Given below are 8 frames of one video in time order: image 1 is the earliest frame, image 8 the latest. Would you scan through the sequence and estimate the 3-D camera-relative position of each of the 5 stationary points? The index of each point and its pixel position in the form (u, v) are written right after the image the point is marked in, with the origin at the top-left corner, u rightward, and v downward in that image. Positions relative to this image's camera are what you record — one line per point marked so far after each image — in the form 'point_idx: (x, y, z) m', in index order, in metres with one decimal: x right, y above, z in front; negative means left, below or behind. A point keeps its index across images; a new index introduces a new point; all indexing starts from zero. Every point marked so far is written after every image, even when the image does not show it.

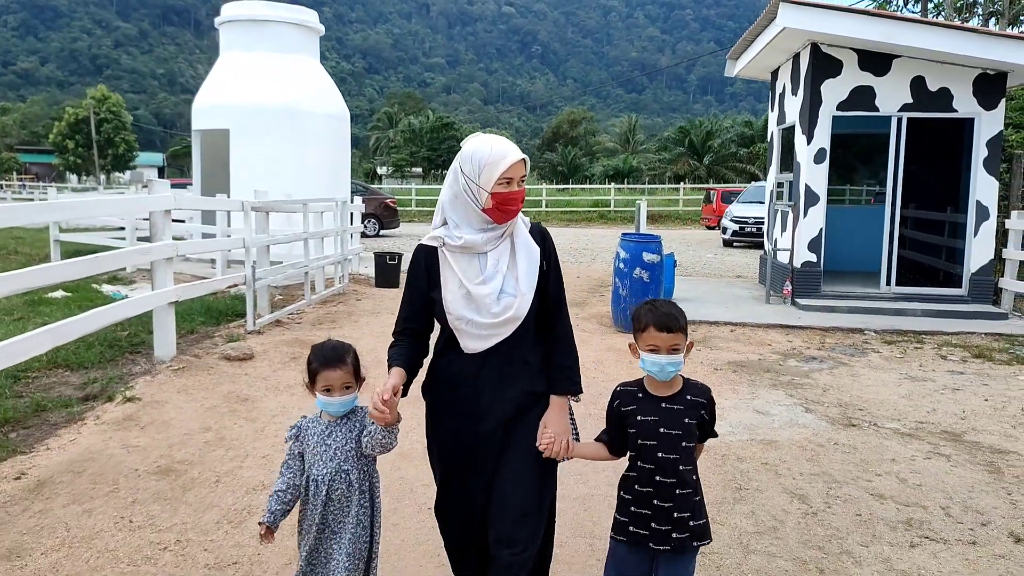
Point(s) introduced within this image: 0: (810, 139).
0: (+3.7, +1.8, +8.9) m
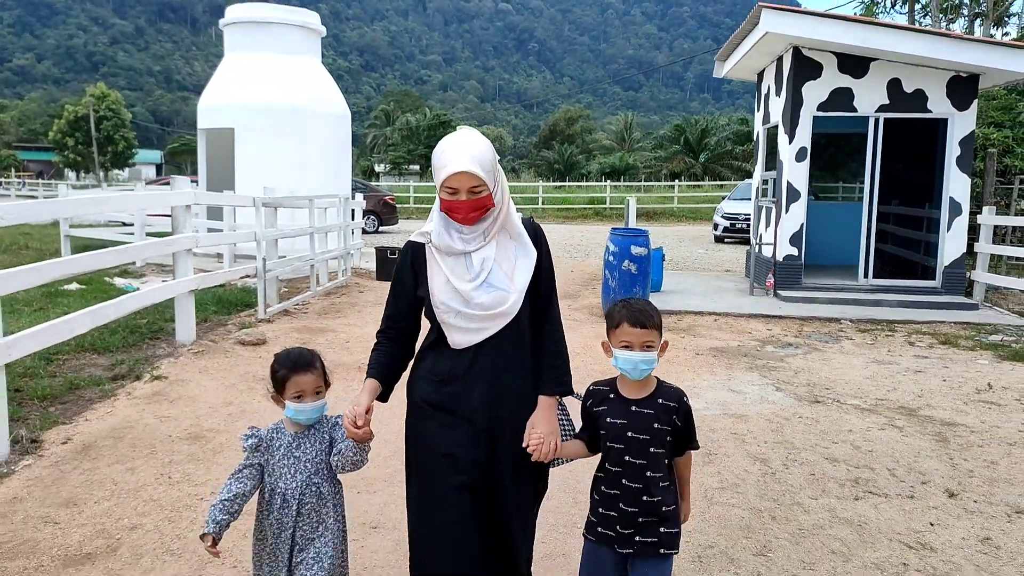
0: (+3.6, +1.9, +9.3) m
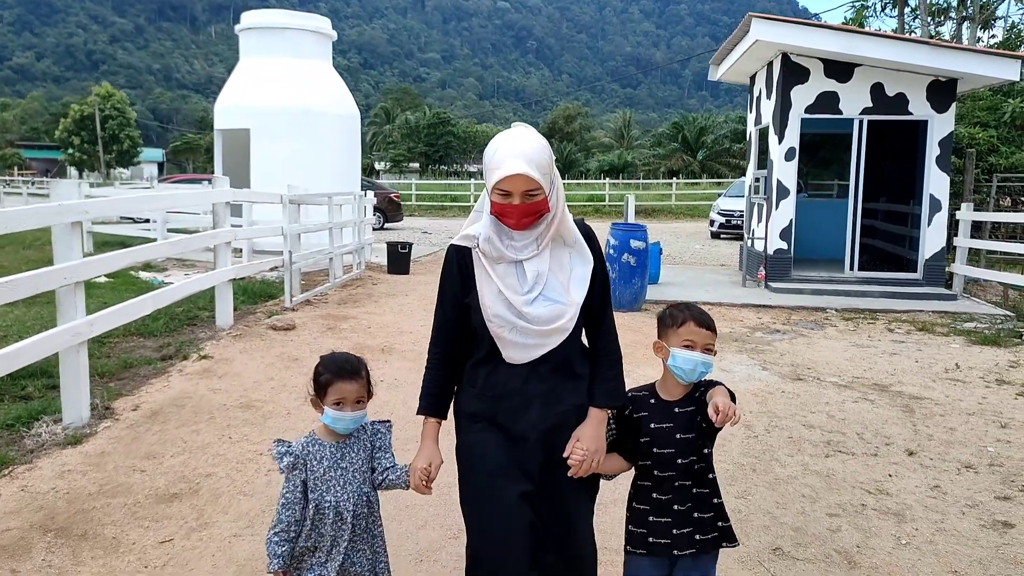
0: (+3.7, +2.1, +9.9) m
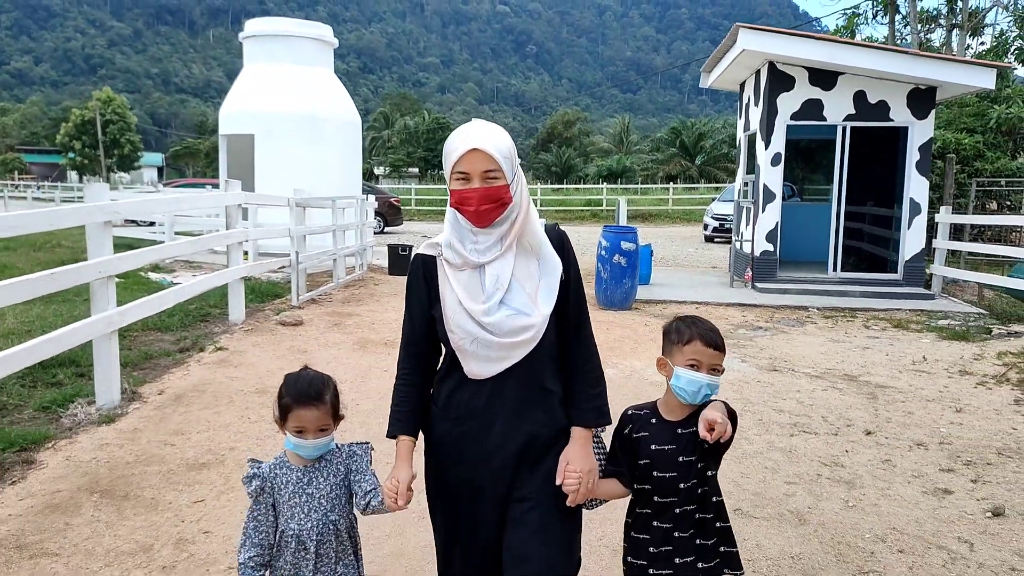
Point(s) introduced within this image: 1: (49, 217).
0: (+3.7, +2.1, +10.3) m
1: (-2.7, +0.4, +4.3) m
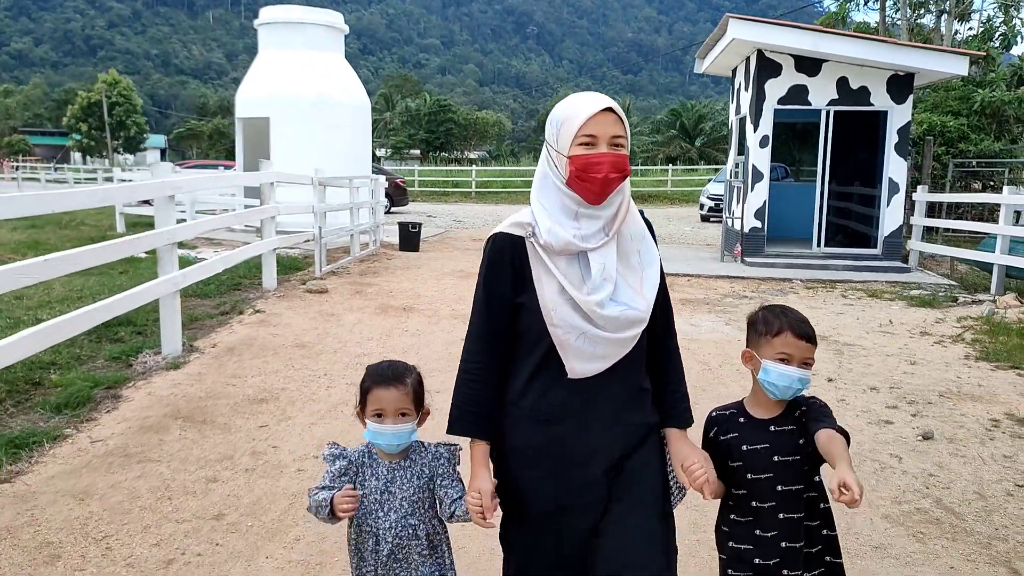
0: (+3.7, +2.4, +11.0) m
1: (-2.7, +0.7, +5.0) m
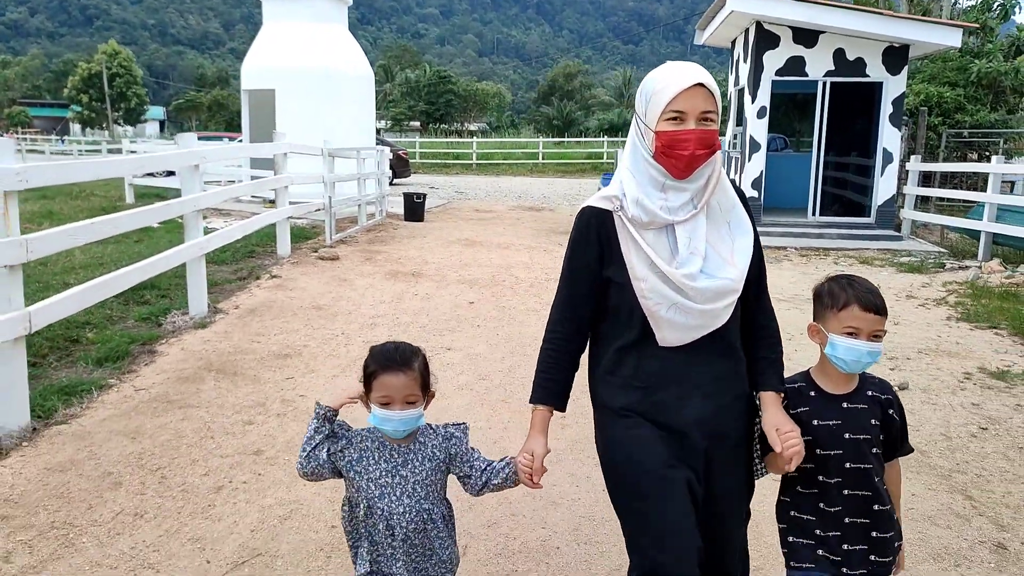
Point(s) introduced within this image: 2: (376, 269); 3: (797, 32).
0: (+3.8, +2.9, +11.2) m
1: (-2.6, +0.9, +5.3) m
2: (-1.5, +0.2, +8.0) m
3: (+4.3, +3.9, +11.0) m
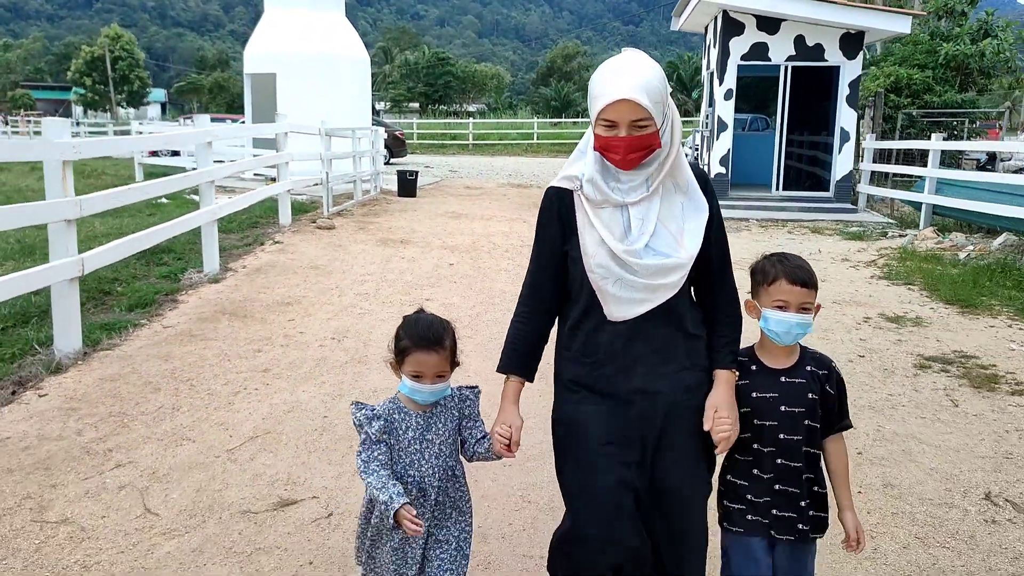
0: (+3.5, +3.4, +12.0) m
1: (-2.9, +1.3, +6.1) m
2: (-1.8, +0.6, +8.9) m
3: (+4.1, +4.4, +11.8) m
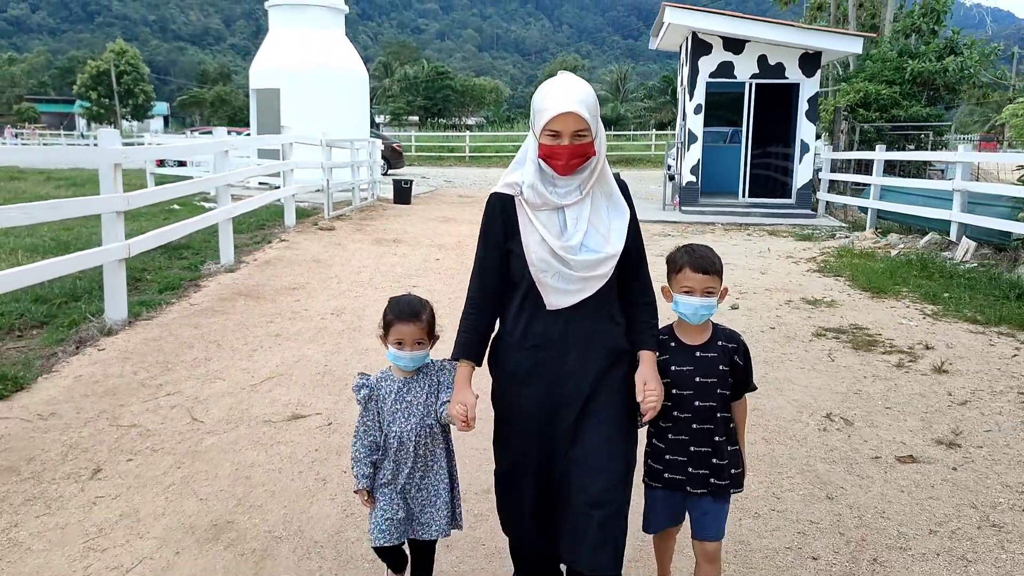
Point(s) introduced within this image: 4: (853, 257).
0: (+3.2, +3.5, +13.1) m
1: (-3.1, +1.4, +7.2) m
2: (-2.0, +0.7, +9.9) m
3: (+3.8, +4.4, +12.9) m
4: (+4.3, +0.4, +9.0) m
